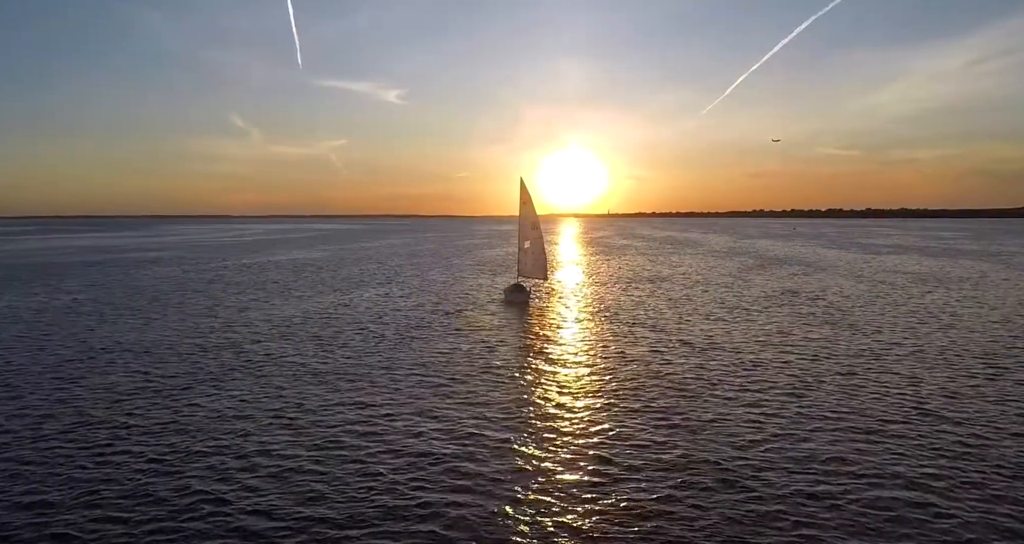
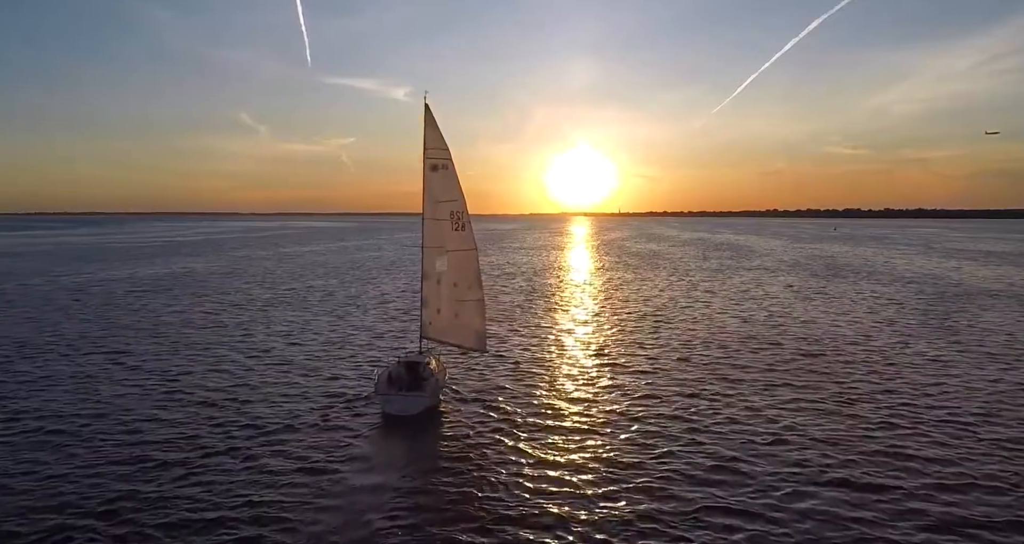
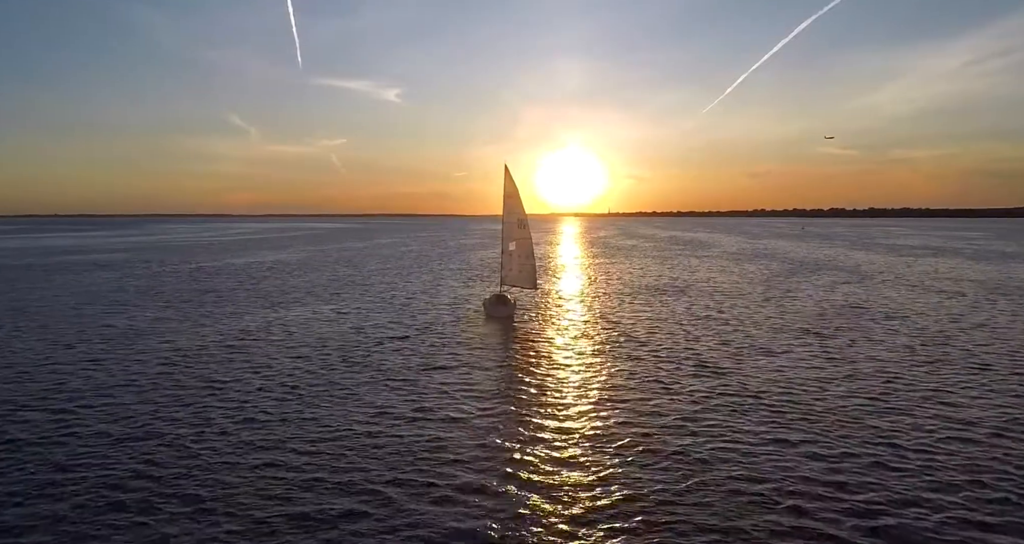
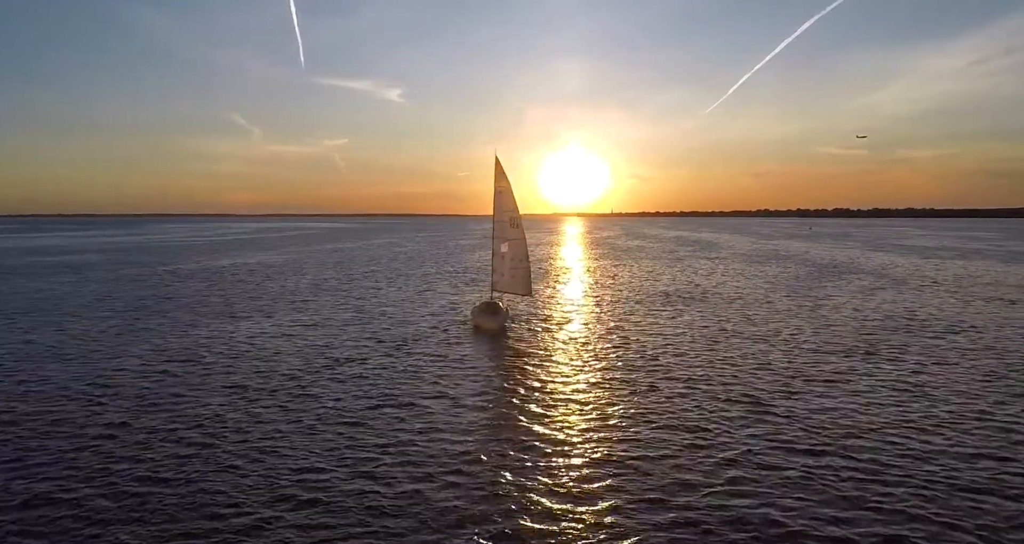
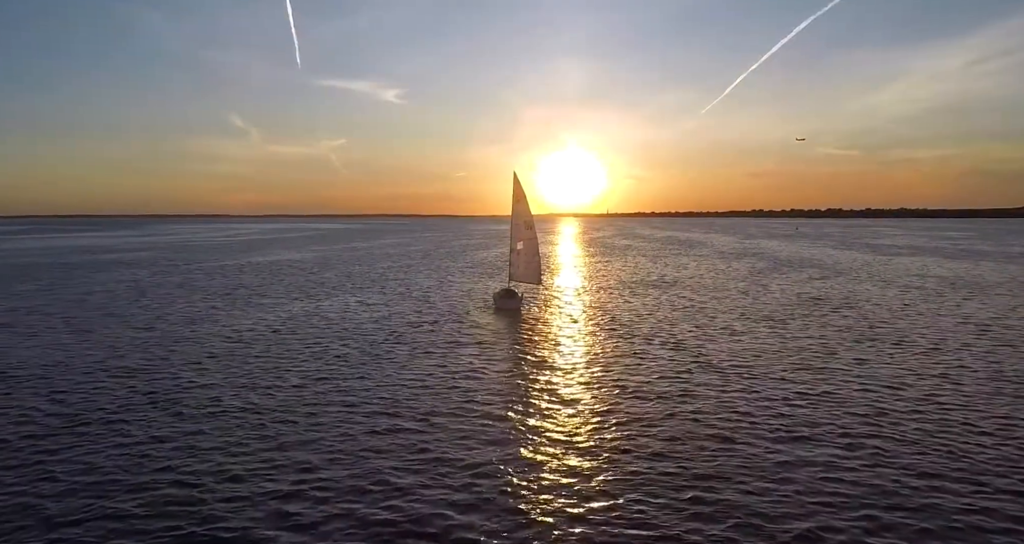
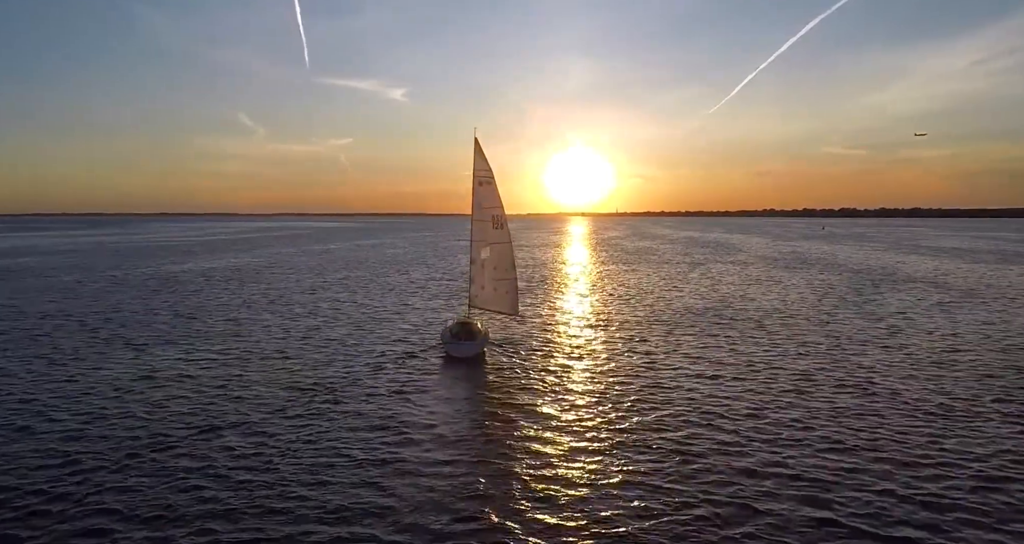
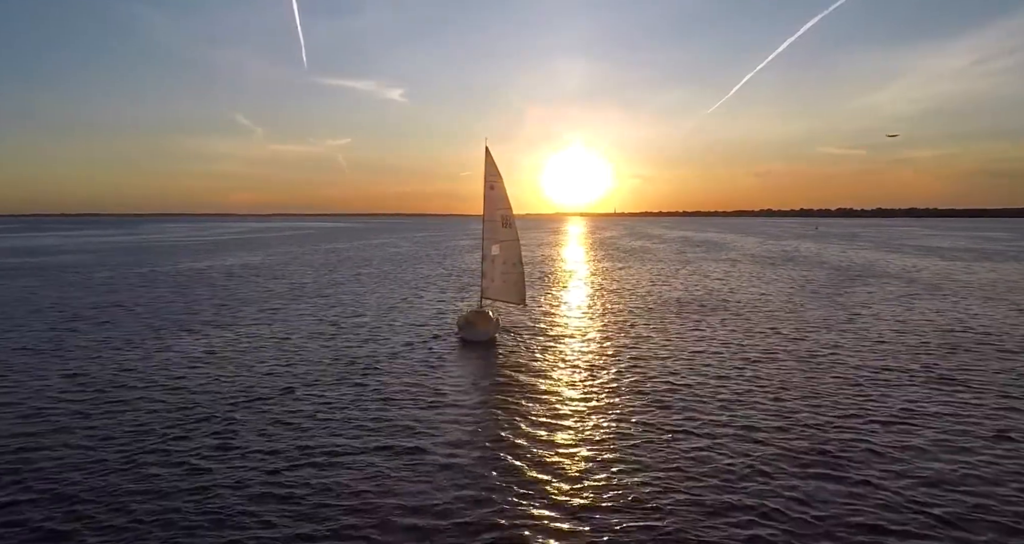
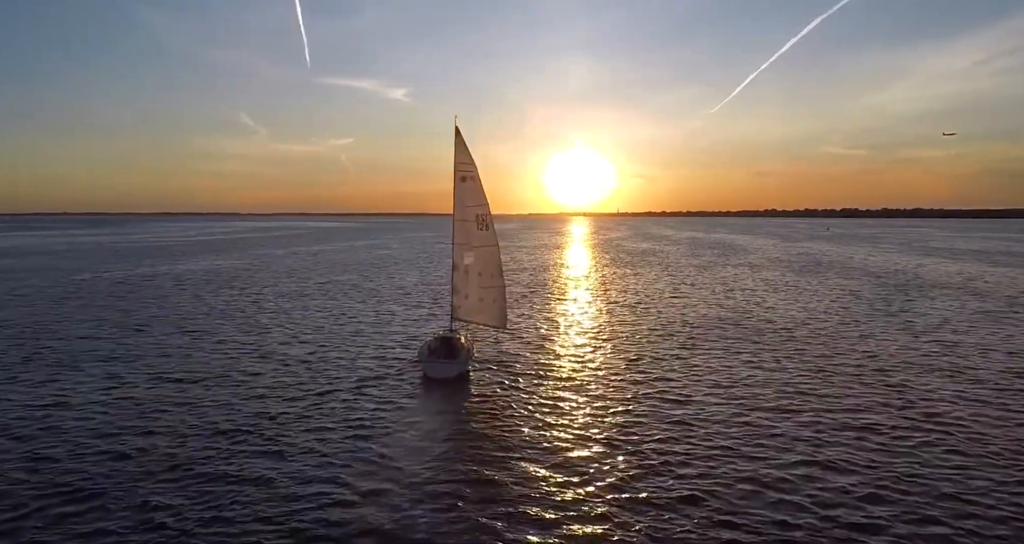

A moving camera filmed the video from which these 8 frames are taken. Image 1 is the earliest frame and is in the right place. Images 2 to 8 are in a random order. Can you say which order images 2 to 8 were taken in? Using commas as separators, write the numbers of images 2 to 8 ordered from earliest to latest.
5, 3, 4, 7, 6, 8, 2
